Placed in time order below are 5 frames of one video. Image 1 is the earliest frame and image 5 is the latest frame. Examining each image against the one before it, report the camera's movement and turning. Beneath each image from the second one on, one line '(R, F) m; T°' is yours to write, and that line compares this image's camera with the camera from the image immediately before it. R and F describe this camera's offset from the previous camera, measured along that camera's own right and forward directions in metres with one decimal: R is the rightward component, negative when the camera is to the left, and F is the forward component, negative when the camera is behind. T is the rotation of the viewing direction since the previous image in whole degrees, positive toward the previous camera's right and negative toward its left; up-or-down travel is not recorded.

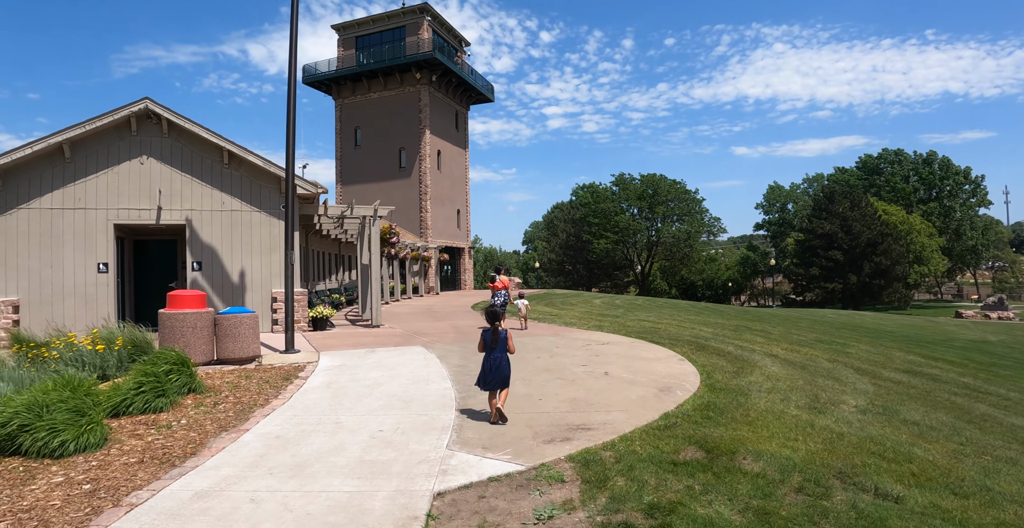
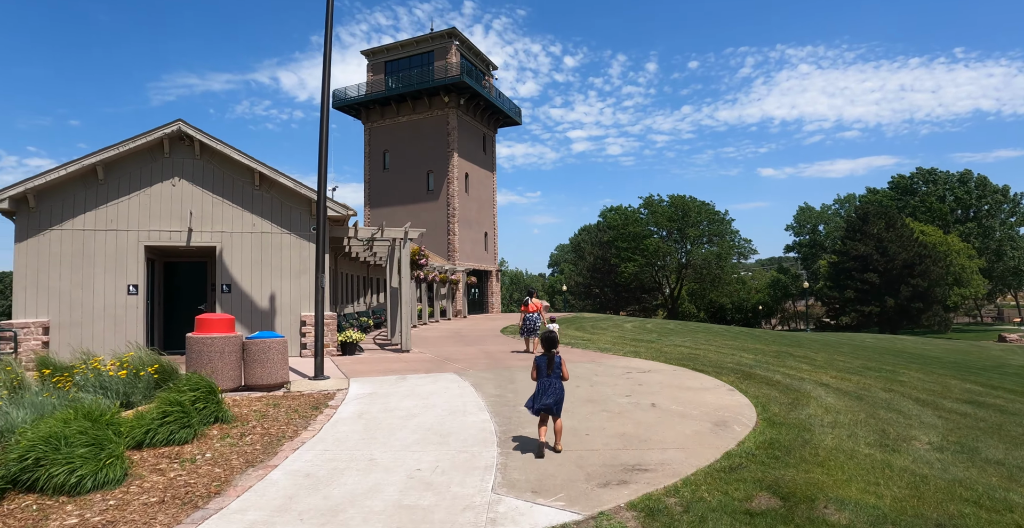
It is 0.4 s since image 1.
(-0.2, +0.4) m; -2°
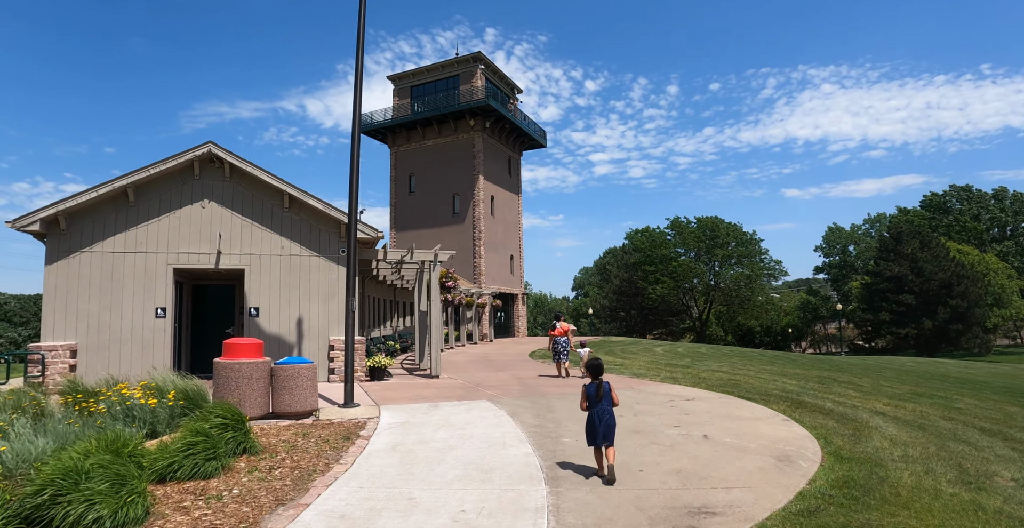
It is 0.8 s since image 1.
(-0.2, +0.4) m; -2°
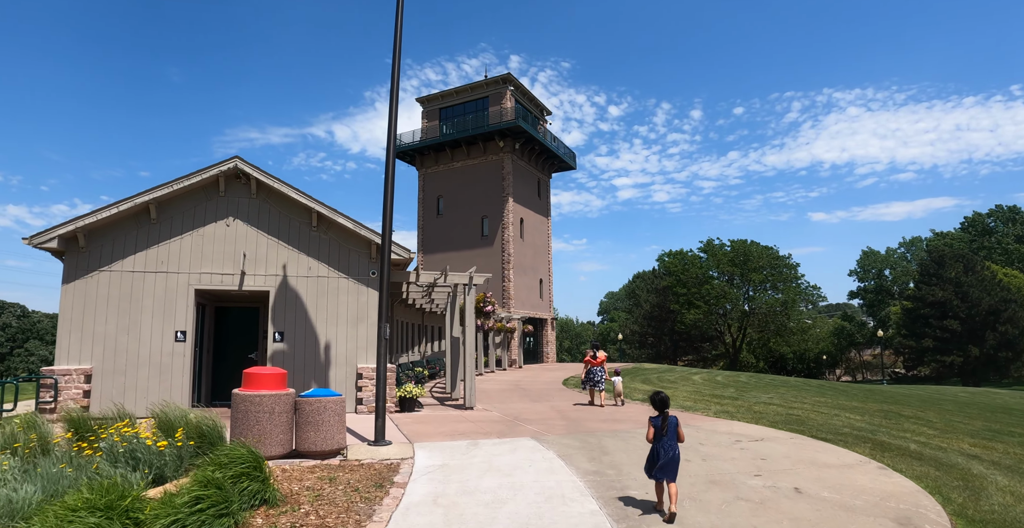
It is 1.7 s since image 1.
(-0.4, +0.9) m; -2°
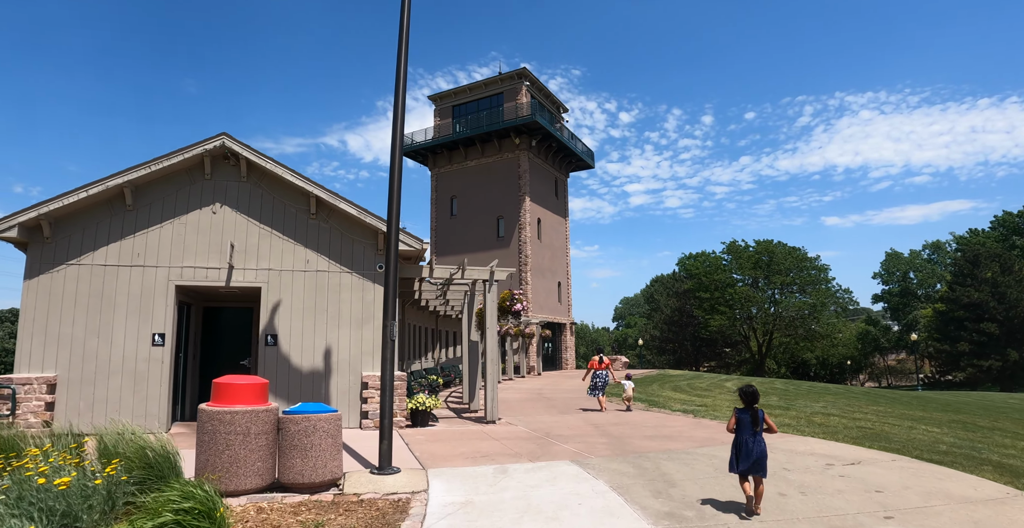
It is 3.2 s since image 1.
(-0.3, +1.6) m; -1°
